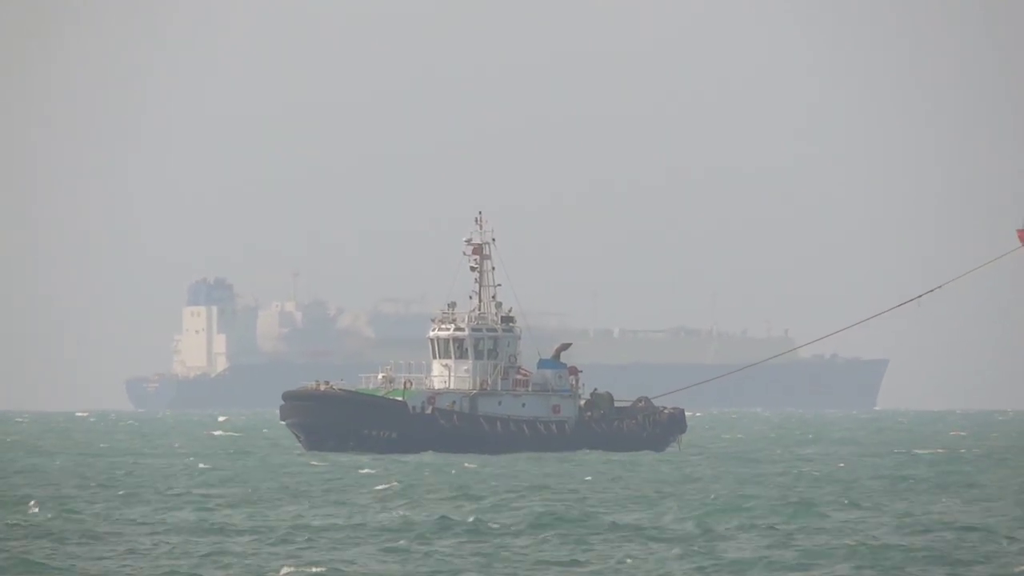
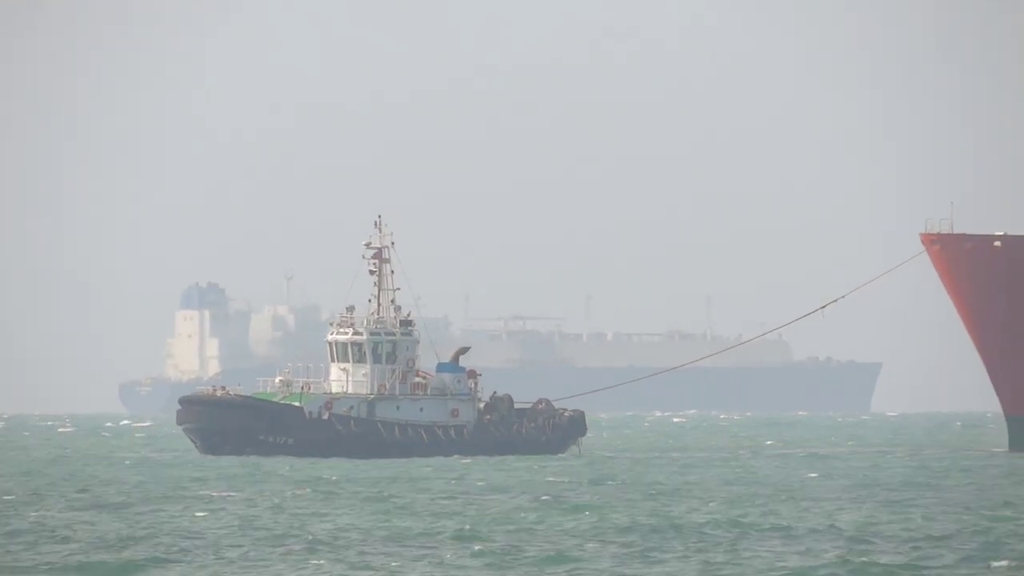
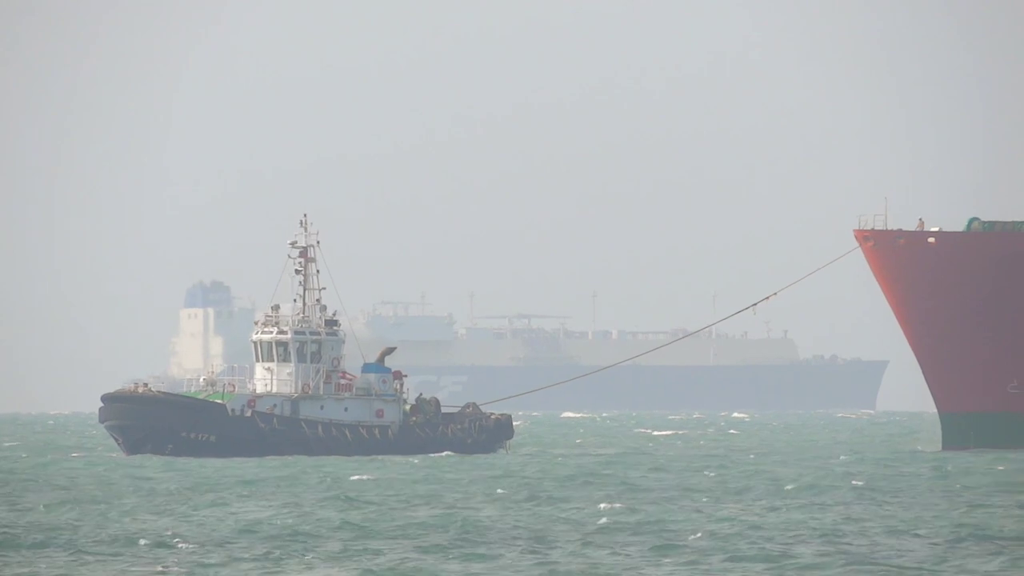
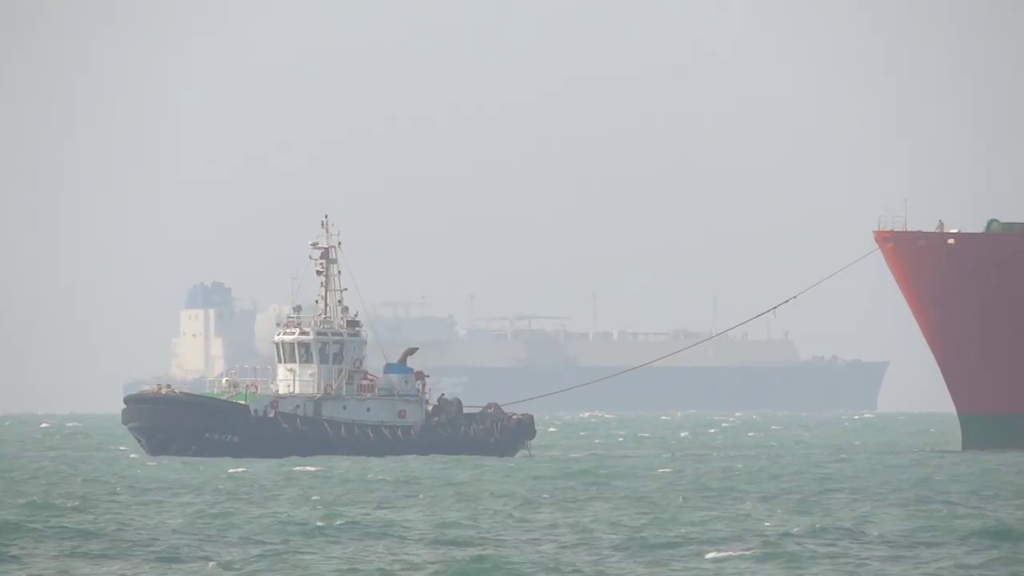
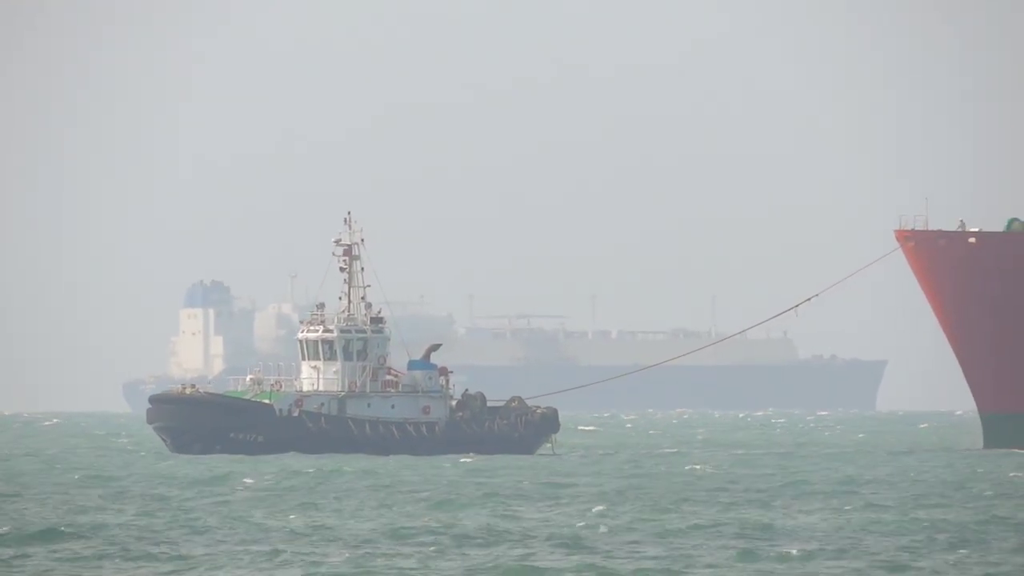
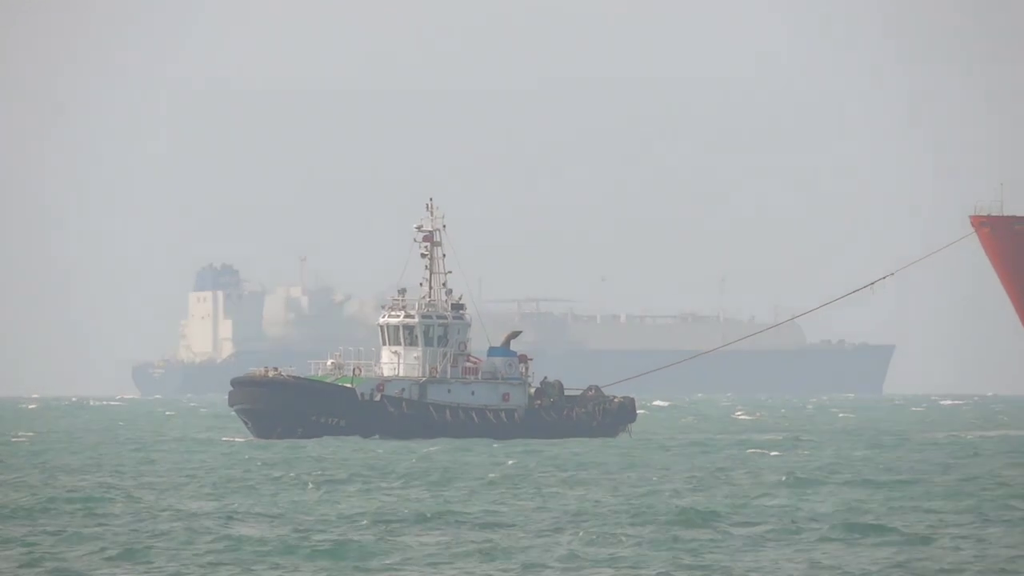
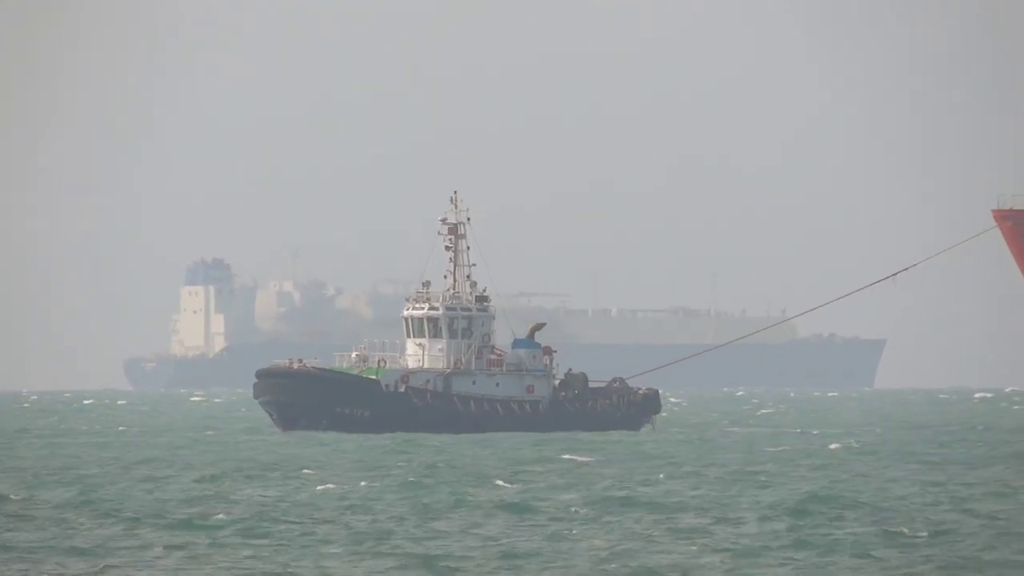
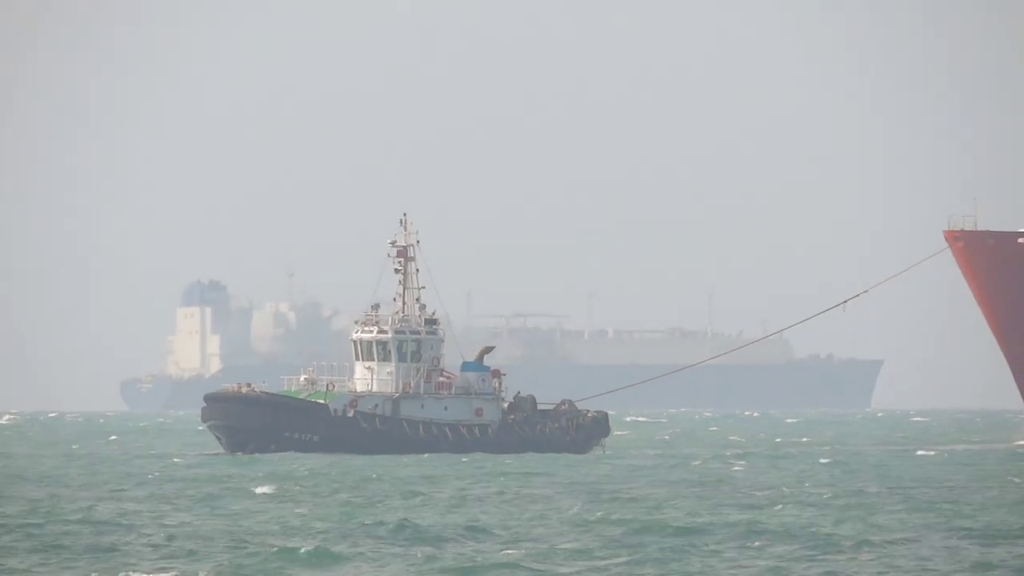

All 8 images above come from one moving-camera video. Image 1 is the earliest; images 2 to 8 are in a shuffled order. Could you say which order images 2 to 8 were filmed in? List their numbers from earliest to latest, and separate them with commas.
7, 6, 8, 2, 5, 4, 3
